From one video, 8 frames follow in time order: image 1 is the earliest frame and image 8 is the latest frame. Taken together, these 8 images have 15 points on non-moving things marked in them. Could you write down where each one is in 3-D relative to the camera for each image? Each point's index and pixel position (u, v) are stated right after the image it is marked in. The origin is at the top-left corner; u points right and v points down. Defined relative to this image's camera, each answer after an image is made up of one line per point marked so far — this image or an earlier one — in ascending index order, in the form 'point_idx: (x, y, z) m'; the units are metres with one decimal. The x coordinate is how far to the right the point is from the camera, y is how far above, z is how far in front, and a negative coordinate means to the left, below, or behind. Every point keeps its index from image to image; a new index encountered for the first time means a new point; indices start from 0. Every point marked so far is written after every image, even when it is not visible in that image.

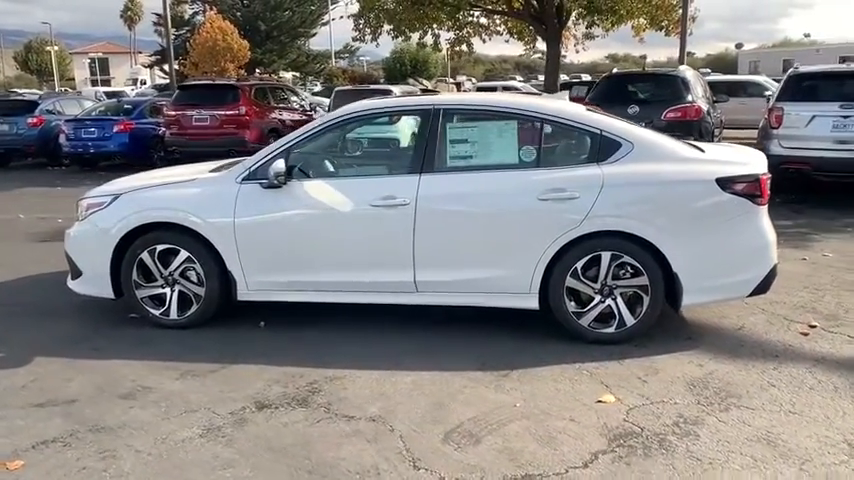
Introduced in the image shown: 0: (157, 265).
0: (-2.1, -0.2, +5.6) m
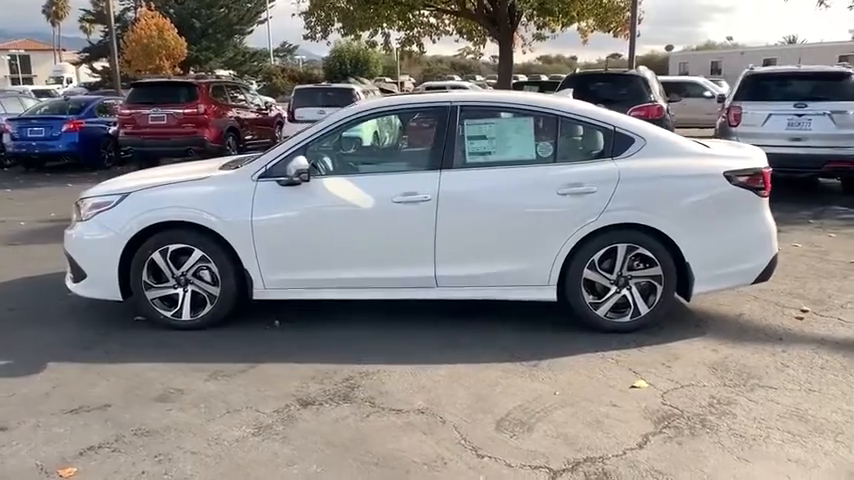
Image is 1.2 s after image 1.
0: (-2.0, -0.2, +5.4) m
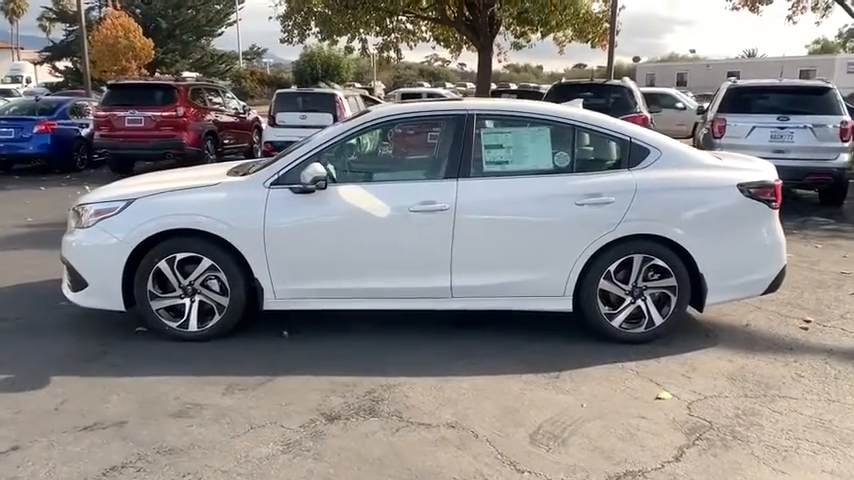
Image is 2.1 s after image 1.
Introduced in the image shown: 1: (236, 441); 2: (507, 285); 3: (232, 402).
0: (-1.9, -0.3, +5.2) m
1: (-1.1, -1.1, +3.9) m
2: (+0.6, -0.3, +5.3) m
3: (-1.2, -1.0, +4.3) m
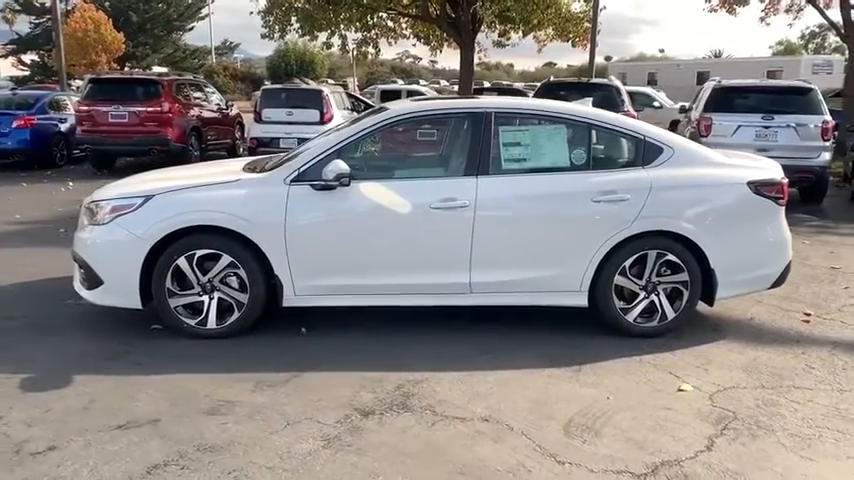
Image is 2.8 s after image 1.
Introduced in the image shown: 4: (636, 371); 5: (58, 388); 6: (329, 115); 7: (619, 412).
0: (-1.7, -0.2, +5.2) m
1: (-0.8, -1.1, +3.9) m
2: (+0.7, -0.3, +5.4) m
3: (-1.0, -1.0, +4.3) m
4: (+1.5, -0.9, +4.9) m
5: (-2.3, -0.9, +4.4) m
6: (-2.0, +2.6, +14.3) m
7: (+1.2, -1.0, +4.3) m
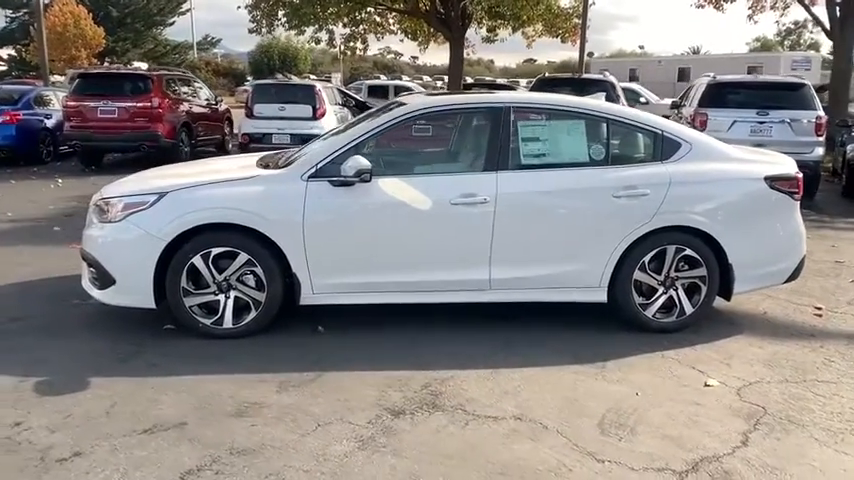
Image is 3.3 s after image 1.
0: (-1.6, -0.2, +5.1) m
1: (-0.6, -1.1, +3.8) m
2: (+0.9, -0.3, +5.3) m
3: (-0.8, -1.0, +4.2) m
4: (+1.6, -0.9, +4.9) m
5: (-2.2, -0.9, +4.3) m
6: (-2.1, +2.6, +14.1) m
7: (+1.3, -1.0, +4.2) m
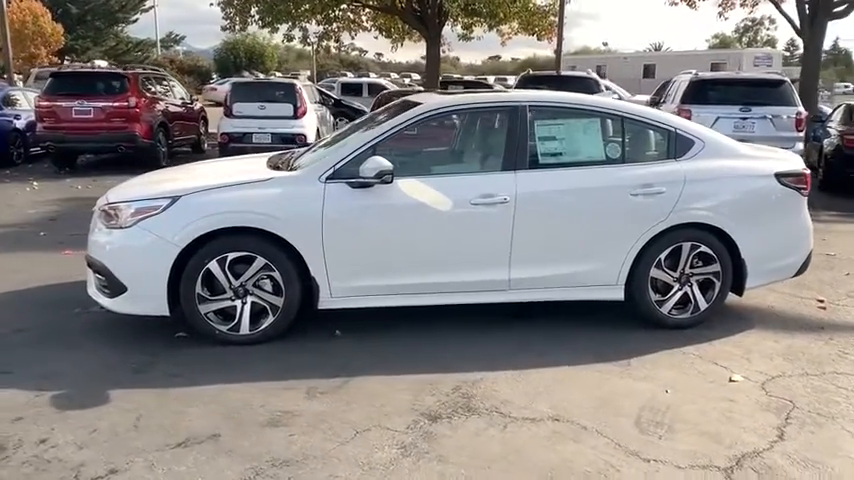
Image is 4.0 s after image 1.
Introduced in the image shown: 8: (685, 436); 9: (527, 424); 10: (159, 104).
0: (-1.4, -0.2, +5.0) m
1: (-0.4, -1.1, +3.7) m
2: (+1.0, -0.3, +5.3) m
3: (-0.6, -1.0, +4.2) m
4: (+1.8, -0.9, +4.9) m
5: (-1.9, -1.0, +4.2) m
6: (-2.5, +2.6, +14.0) m
7: (+1.5, -1.0, +4.3) m
8: (+1.4, -1.1, +3.9) m
9: (+0.6, -1.1, +4.0) m
10: (-5.3, +2.7, +13.9) m
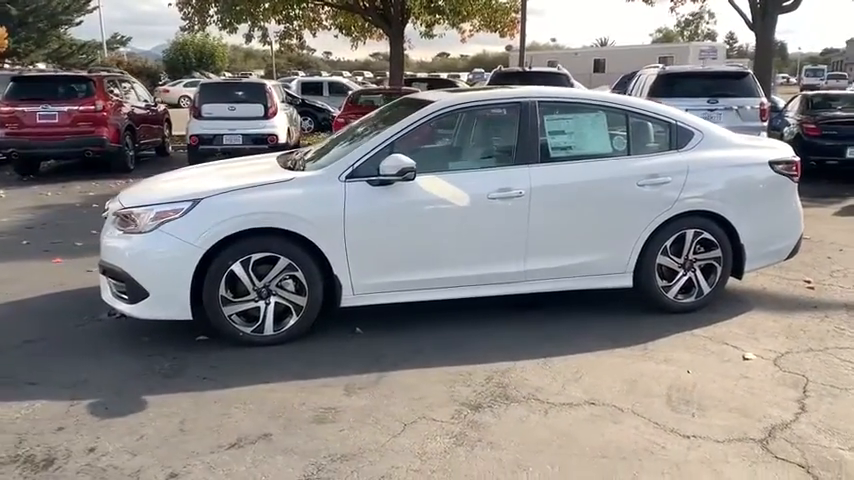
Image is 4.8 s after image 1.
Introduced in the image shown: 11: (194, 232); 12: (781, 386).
0: (-1.3, -0.3, +5.0) m
1: (-0.1, -1.1, +3.8) m
2: (+1.2, -0.2, +5.5) m
3: (-0.4, -1.0, +4.2) m
4: (+2.0, -0.8, +5.1) m
5: (-1.7, -1.0, +4.1) m
6: (-3.0, +2.6, +13.8) m
7: (+1.8, -0.9, +4.5) m
8: (+1.7, -1.0, +4.1) m
9: (+0.8, -1.0, +4.1) m
10: (-5.8, +2.6, +13.6) m
11: (-1.6, +0.1, +4.8) m
12: (+2.3, -0.9, +4.5) m
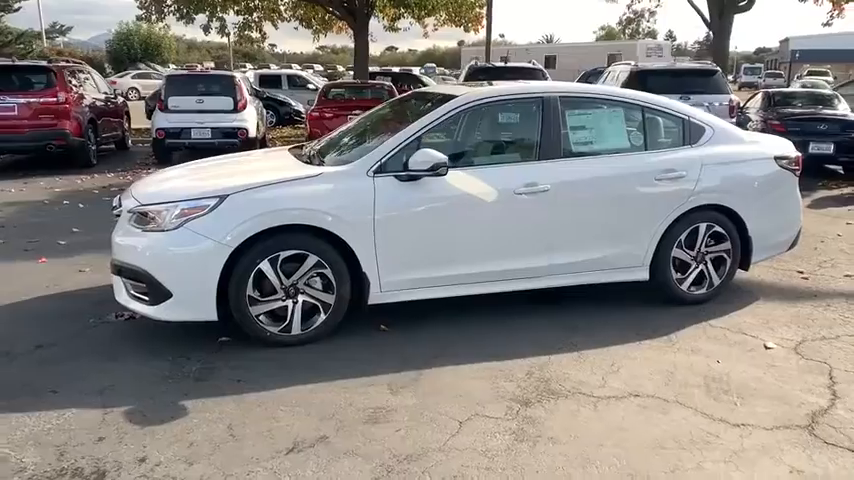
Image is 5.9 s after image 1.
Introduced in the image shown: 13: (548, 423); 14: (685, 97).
0: (-1.0, -0.2, +4.8) m
1: (+0.2, -1.1, +3.8) m
2: (+1.3, -0.2, +5.5) m
3: (-0.1, -0.9, +4.1) m
4: (+2.2, -0.7, +5.2) m
5: (-1.4, -1.0, +4.0) m
6: (-3.5, +2.7, +13.5) m
7: (+2.0, -0.9, +4.6) m
8: (+2.0, -1.0, +4.2) m
9: (+1.1, -1.0, +4.2) m
10: (-6.3, +2.6, +13.0) m
11: (-1.4, +0.1, +4.6) m
12: (+2.5, -0.9, +4.6) m
13: (+0.7, -1.0, +3.9) m
14: (+4.4, +2.4, +11.9) m
